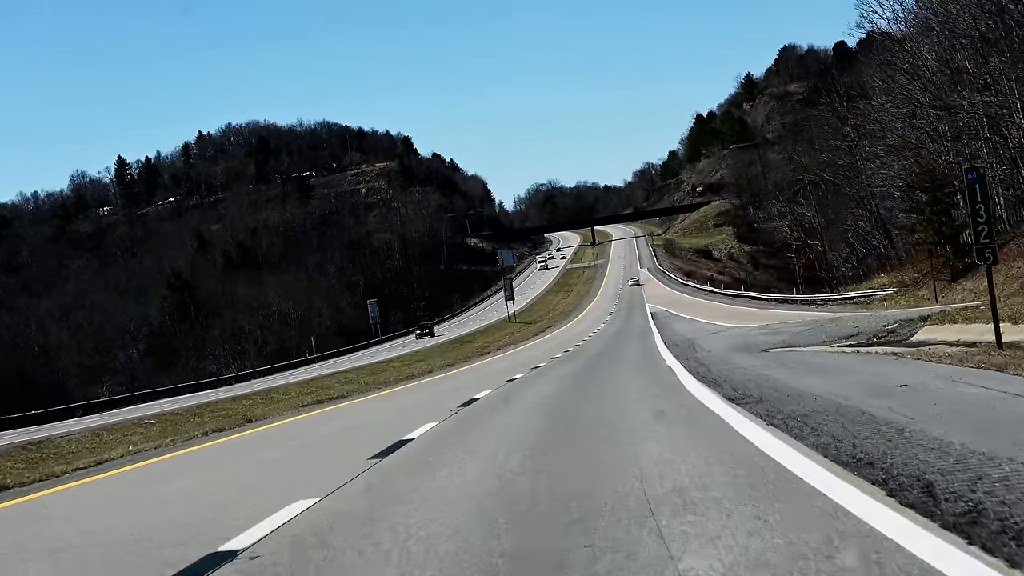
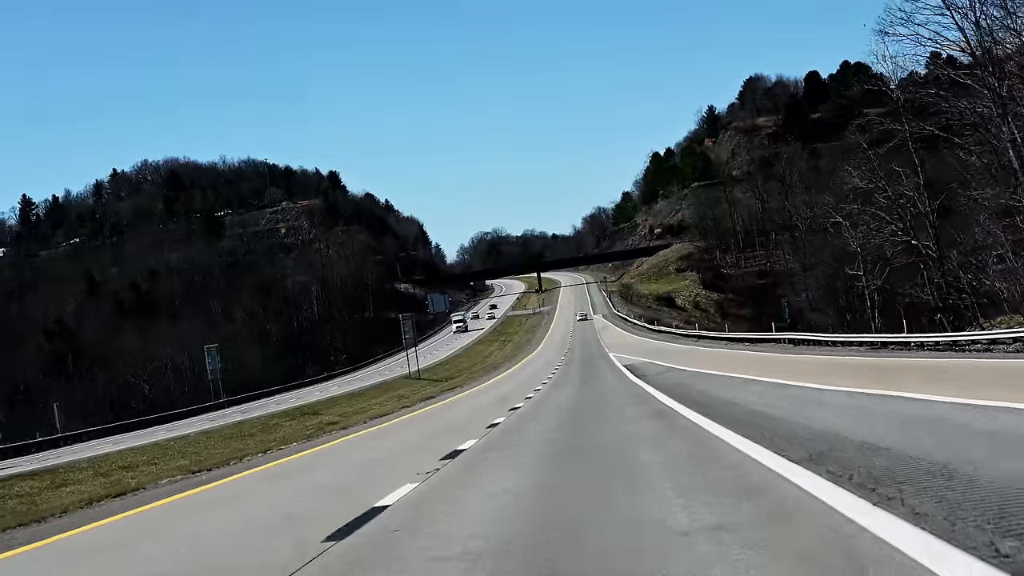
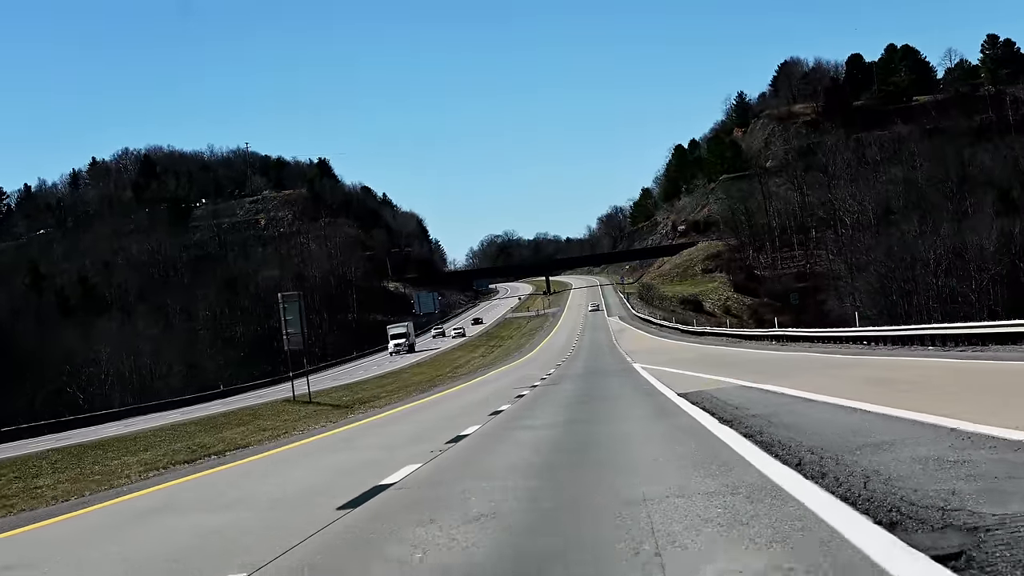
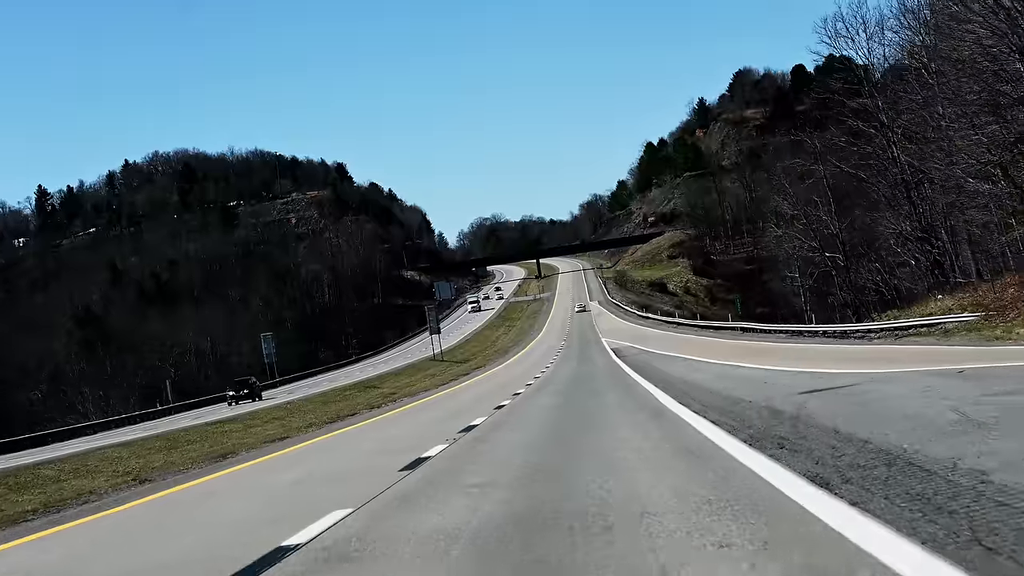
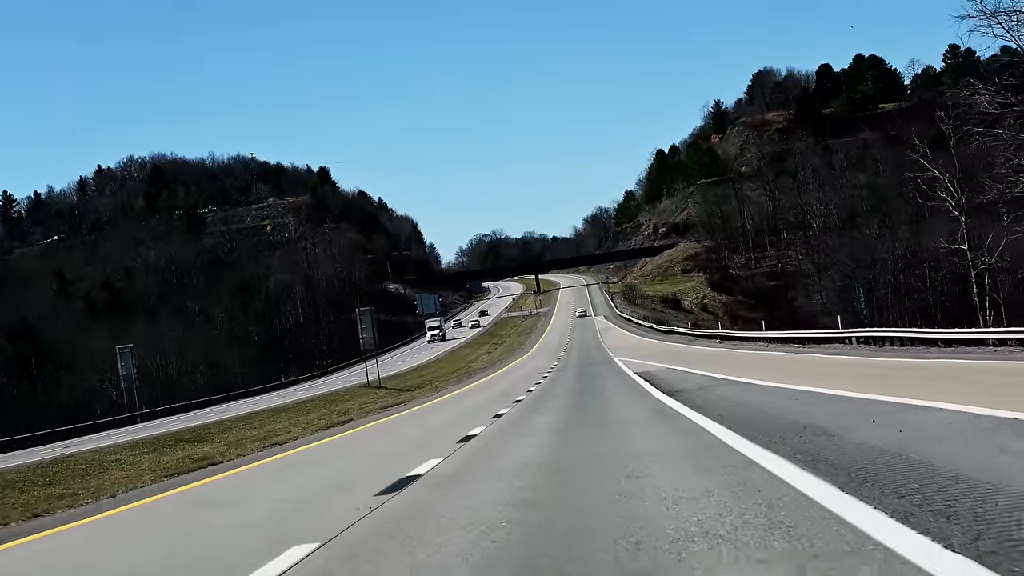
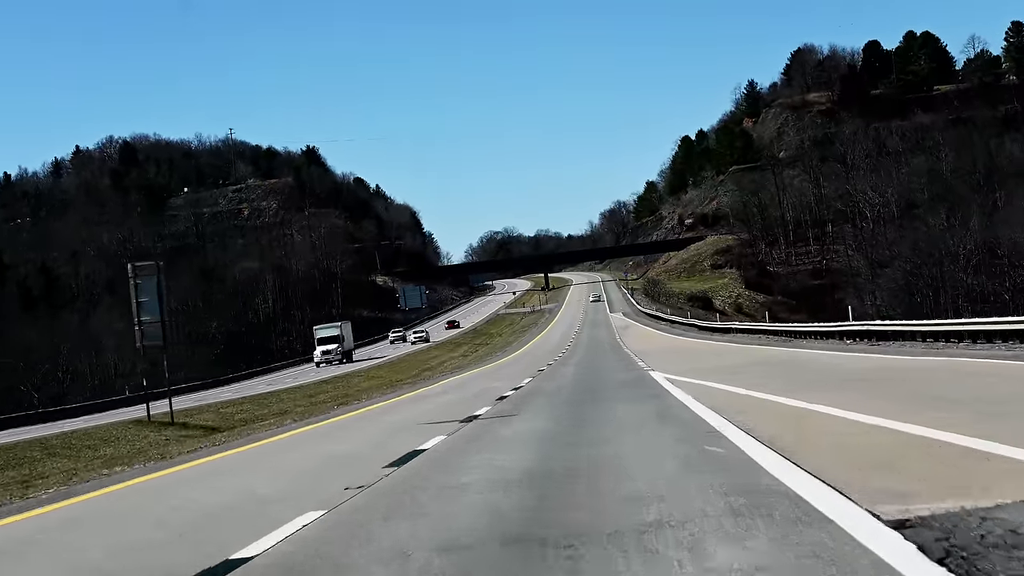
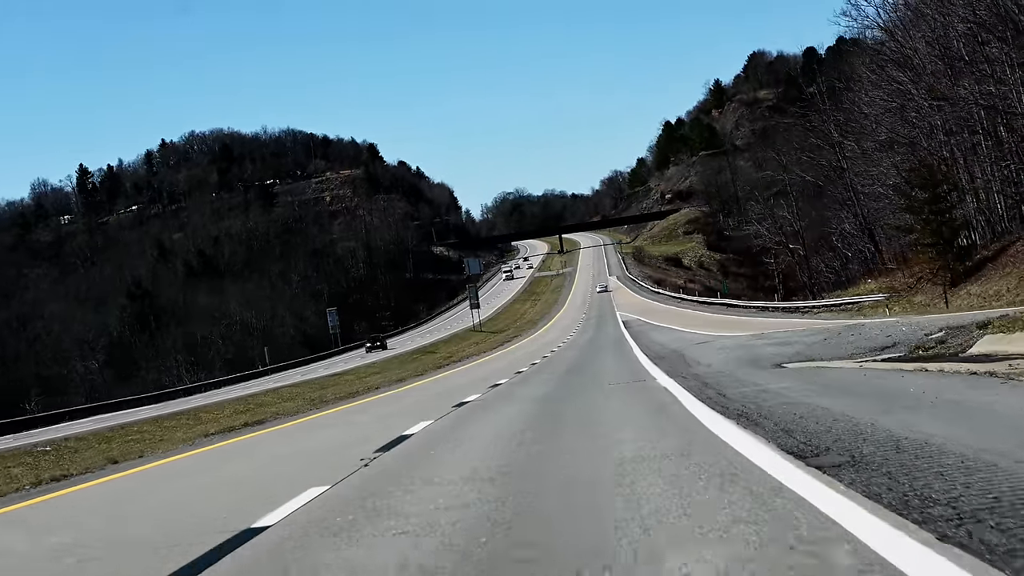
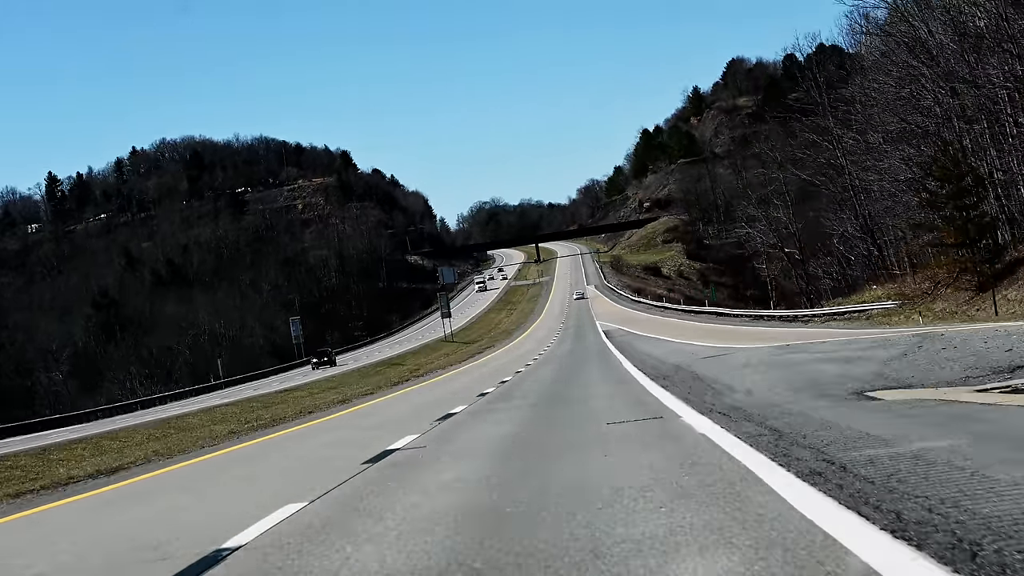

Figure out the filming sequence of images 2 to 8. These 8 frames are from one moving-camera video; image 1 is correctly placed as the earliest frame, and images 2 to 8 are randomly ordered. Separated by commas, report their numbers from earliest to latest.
7, 8, 4, 2, 5, 3, 6
